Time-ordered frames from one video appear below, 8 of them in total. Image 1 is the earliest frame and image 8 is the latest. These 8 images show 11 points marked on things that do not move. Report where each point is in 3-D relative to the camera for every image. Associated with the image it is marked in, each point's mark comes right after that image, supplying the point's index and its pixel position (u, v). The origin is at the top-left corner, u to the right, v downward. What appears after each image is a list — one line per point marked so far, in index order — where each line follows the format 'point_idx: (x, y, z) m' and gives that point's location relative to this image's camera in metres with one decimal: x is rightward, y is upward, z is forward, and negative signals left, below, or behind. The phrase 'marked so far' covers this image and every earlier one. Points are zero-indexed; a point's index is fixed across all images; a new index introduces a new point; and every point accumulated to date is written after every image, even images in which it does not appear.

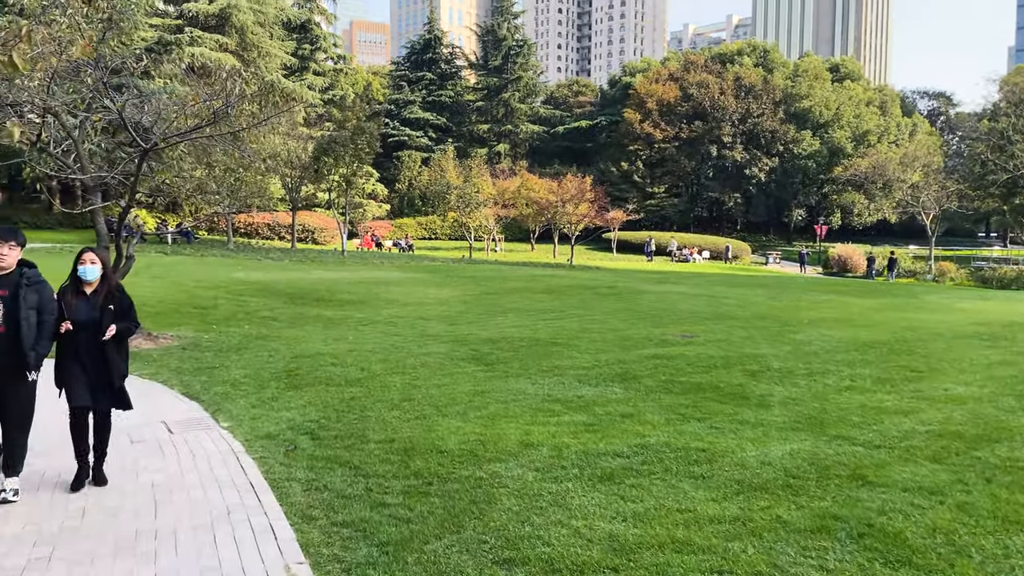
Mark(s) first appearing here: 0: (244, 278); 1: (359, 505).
0: (-5.5, +0.2, +17.5) m
1: (-0.7, -1.0, +4.1) m
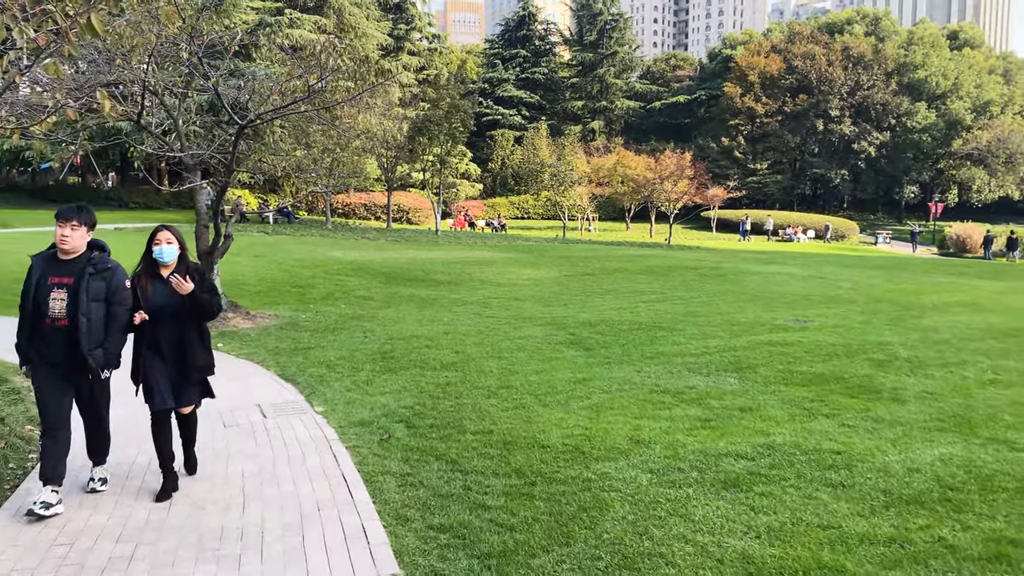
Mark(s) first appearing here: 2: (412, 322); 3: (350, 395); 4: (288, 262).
0: (-3.5, +0.6, +17.5) m
1: (-0.2, -1.0, +3.8) m
2: (-1.1, -0.4, +9.7) m
3: (-1.2, -0.8, +6.3) m
4: (-4.2, +0.5, +16.0) m
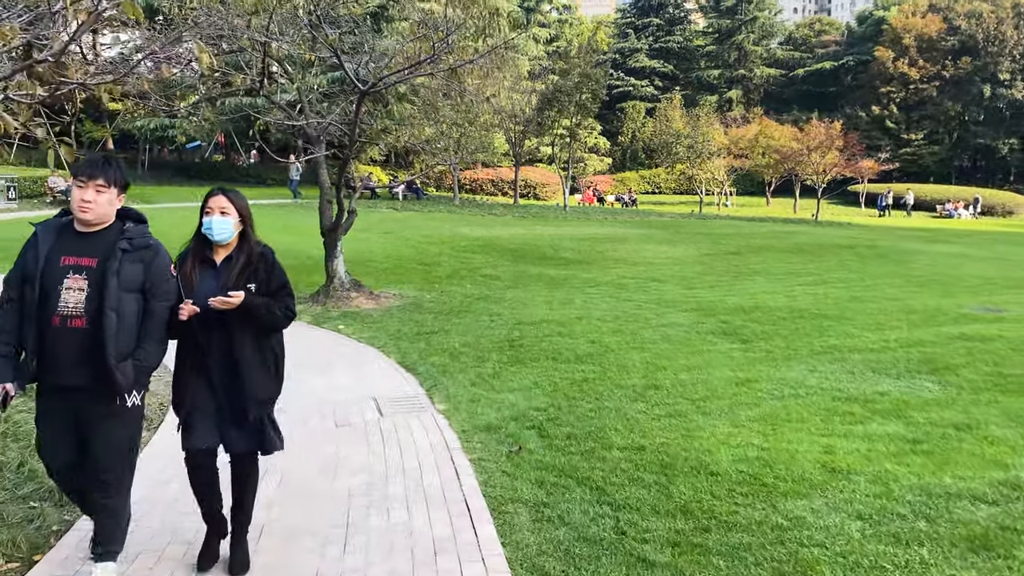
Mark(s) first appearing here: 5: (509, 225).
0: (-0.9, +1.1, +16.9) m
1: (+0.3, -0.9, +2.9) m
2: (+0.3, -0.2, +8.9) m
3: (-0.2, -0.6, +5.5) m
4: (-1.8, +0.9, +15.6) m
5: (-0.1, +1.5, +19.3) m
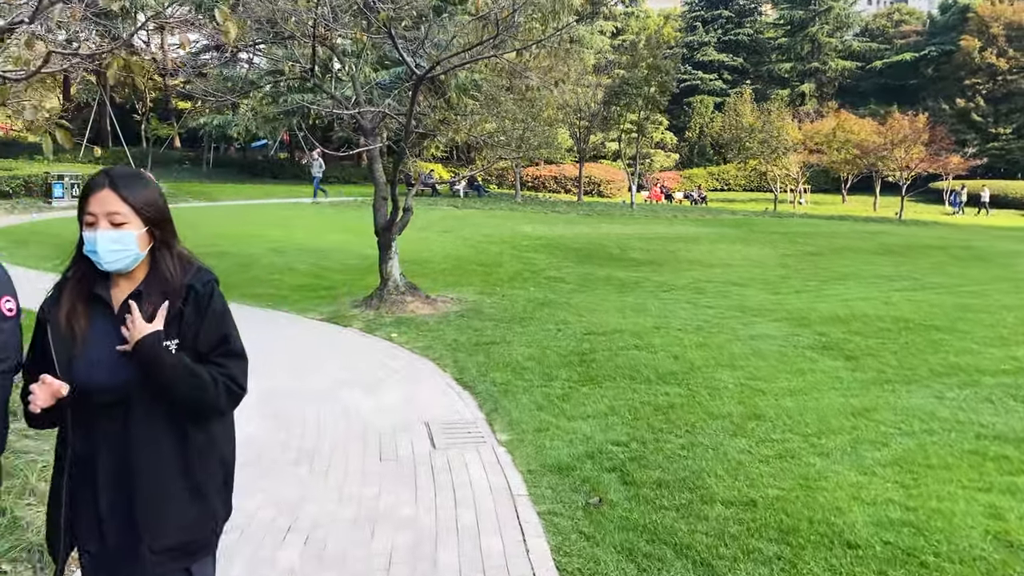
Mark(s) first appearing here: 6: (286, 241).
0: (+0.4, +1.1, +16.2) m
1: (+0.5, -1.0, +2.1) m
2: (+1.0, -0.2, +8.1) m
3: (+0.2, -0.7, +4.8) m
4: (-0.6, +0.9, +14.9) m
5: (+1.3, +1.4, +18.5) m
6: (-3.5, +0.7, +13.2) m
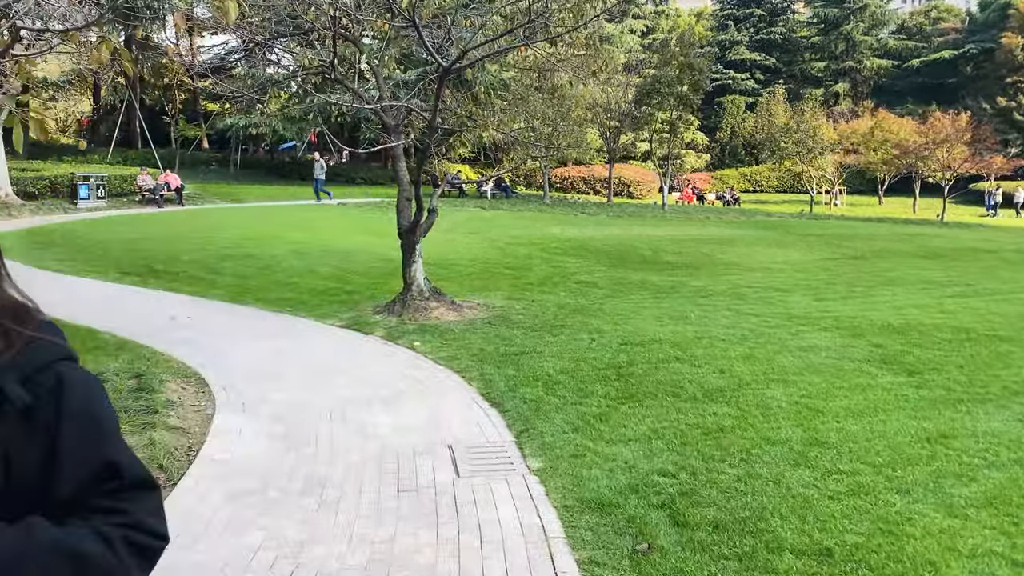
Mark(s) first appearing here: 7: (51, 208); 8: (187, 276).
0: (+0.9, +1.0, +15.7) m
1: (+0.6, -1.0, +1.6) m
2: (+1.2, -0.3, +7.6) m
3: (+0.3, -0.7, +4.3) m
4: (-0.1, +0.8, +14.5) m
5: (+2.0, +1.4, +18.0) m
6: (-3.1, +0.7, +12.8) m
7: (-9.8, +1.7, +18.1) m
8: (-3.9, +0.1, +10.2) m
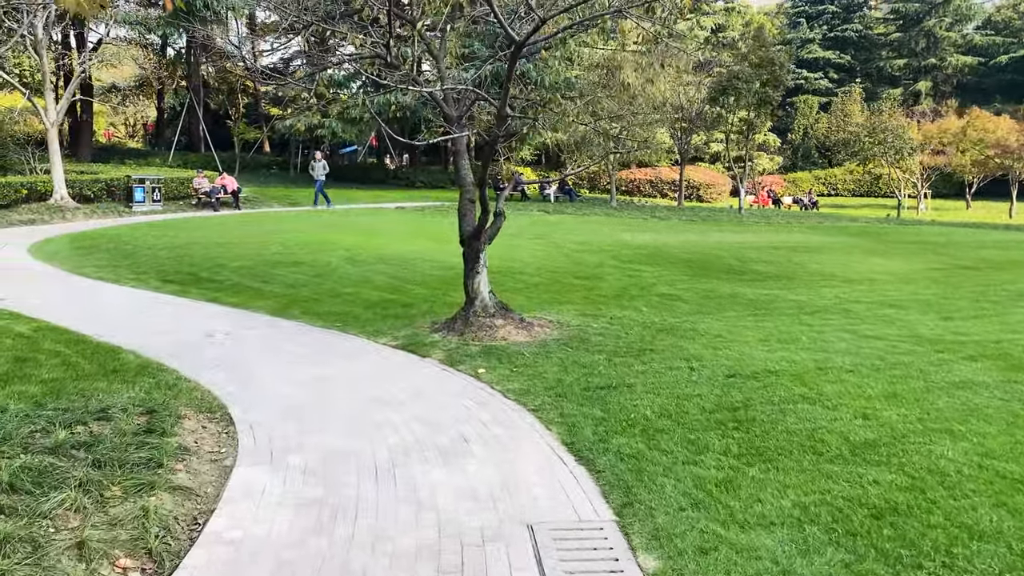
0: (+2.1, +0.8, +14.6) m
1: (+0.8, -1.1, +0.5) m
2: (+1.8, -0.4, +6.5) m
3: (+0.7, -0.8, +3.2) m
4: (+0.9, +0.7, +13.4) m
5: (+3.3, +1.2, +16.8) m
6: (-2.1, +0.6, +12.0) m
7: (-8.4, +1.6, +17.7) m
8: (-3.1, 0.0, +9.4) m
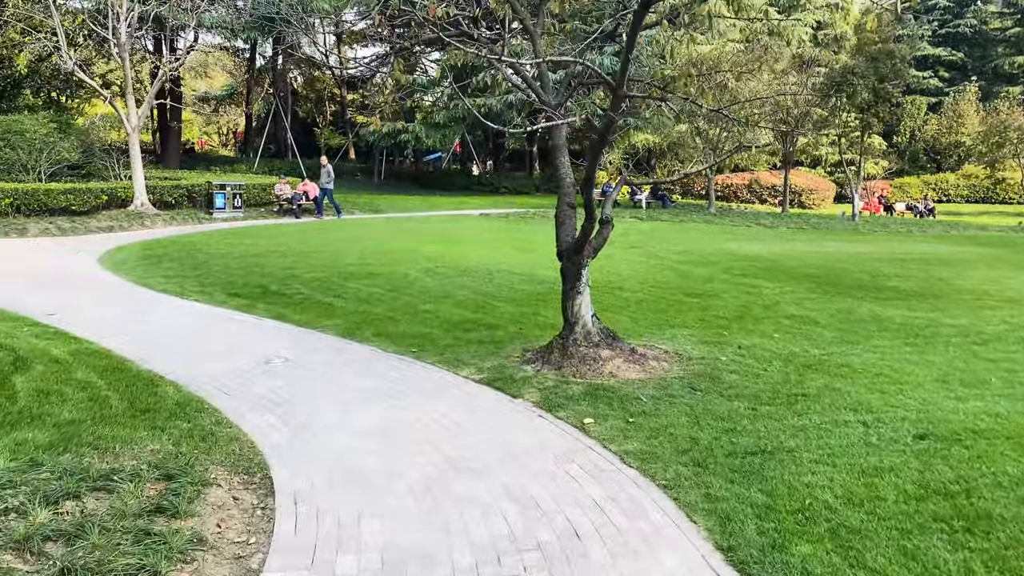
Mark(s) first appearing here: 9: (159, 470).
0: (+3.5, +0.6, +13.2) m
1: (+0.9, -1.2, -0.7) m
2: (+2.5, -0.6, +5.1) m
3: (+1.1, -1.0, +2.0) m
4: (+2.3, +0.4, +12.1) m
5: (+5.0, +0.9, +15.3) m
6: (-0.9, +0.4, +11.0) m
7: (-6.6, +1.4, +17.3) m
8: (-2.1, -0.1, +8.5) m
9: (-1.5, -0.8, +3.5) m
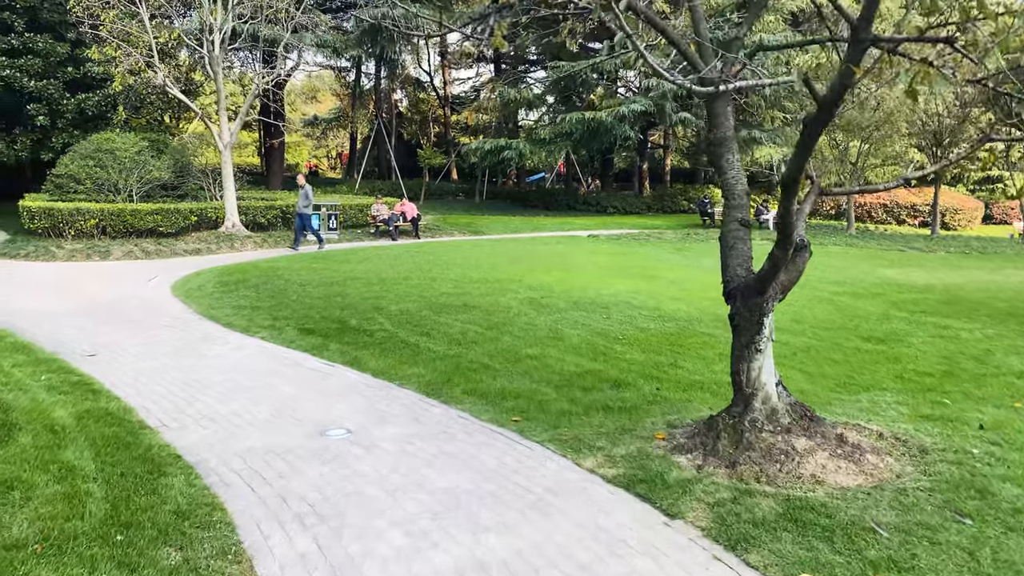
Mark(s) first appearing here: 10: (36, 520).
0: (+5.1, +0.1, +11.1) m
1: (+0.8, -1.3, -2.5) m
2: (+3.1, -0.8, +3.1) m
3: (+1.3, -1.1, +0.2) m
4: (+3.7, 0.0, +10.1) m
5: (+6.7, +0.4, +13.0) m
6: (+0.5, 0.0, +9.4) m
7: (-4.5, +0.9, +16.3) m
8: (-1.1, -0.4, +7.1) m
9: (-1.0, -0.9, +2.0) m
10: (-1.8, -0.9, +3.2) m
